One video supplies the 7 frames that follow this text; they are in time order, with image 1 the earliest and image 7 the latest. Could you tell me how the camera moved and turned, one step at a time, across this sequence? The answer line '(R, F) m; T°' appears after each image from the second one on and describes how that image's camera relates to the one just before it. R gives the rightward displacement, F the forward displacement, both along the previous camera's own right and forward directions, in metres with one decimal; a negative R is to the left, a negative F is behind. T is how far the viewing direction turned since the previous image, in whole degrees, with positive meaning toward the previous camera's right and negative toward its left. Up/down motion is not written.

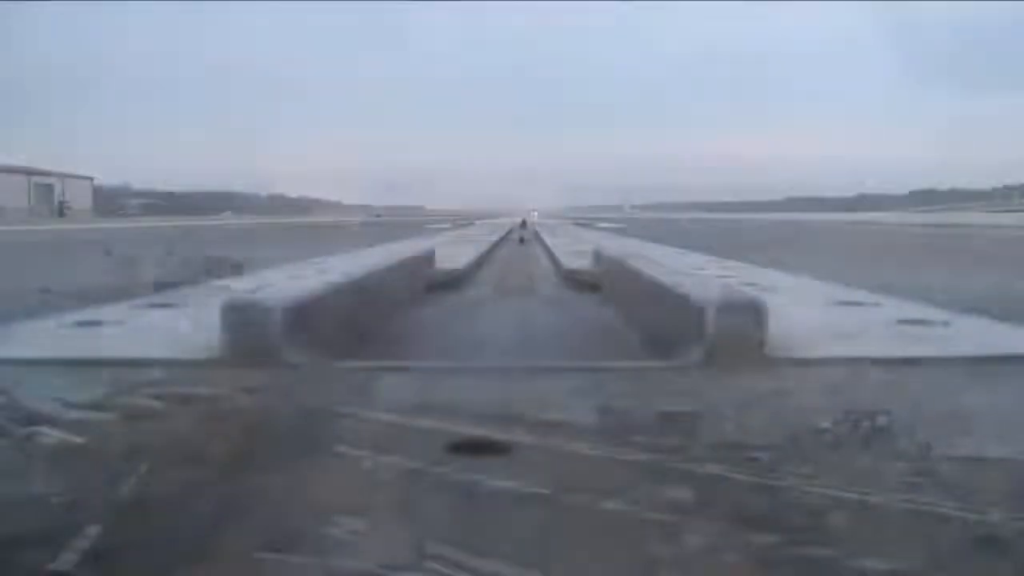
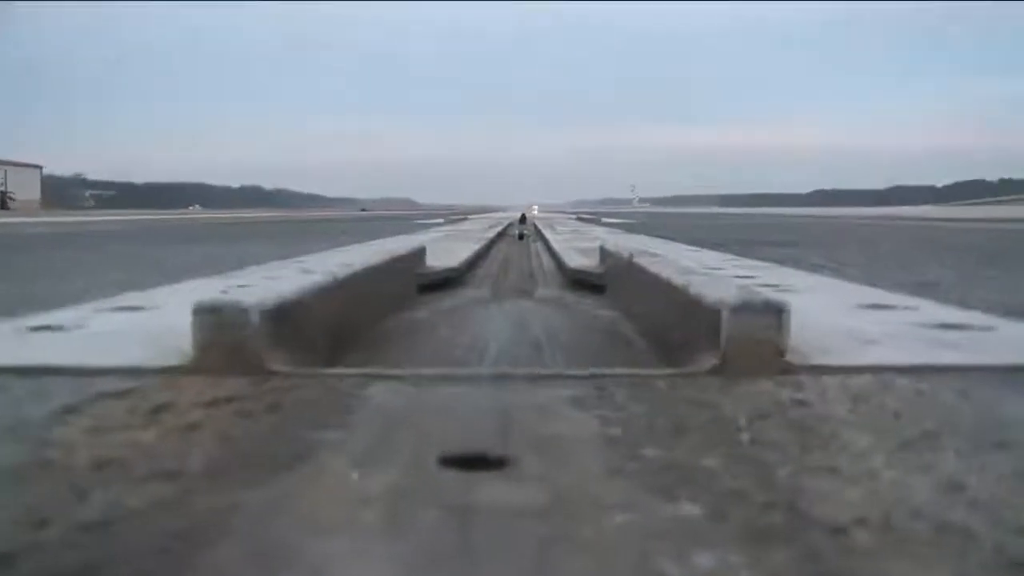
(0.0, +0.6) m; 0°
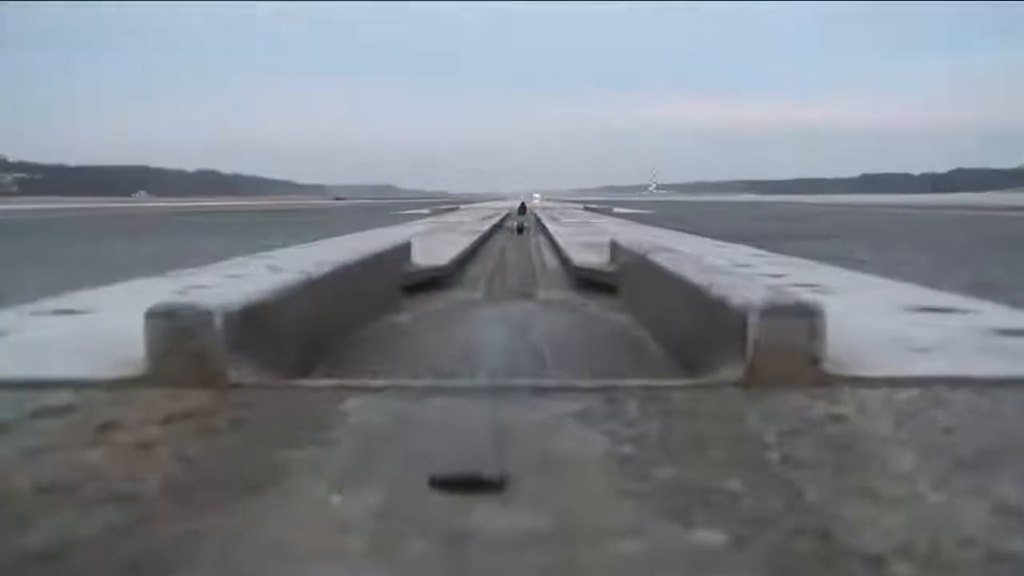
(0.0, +0.9) m; 0°
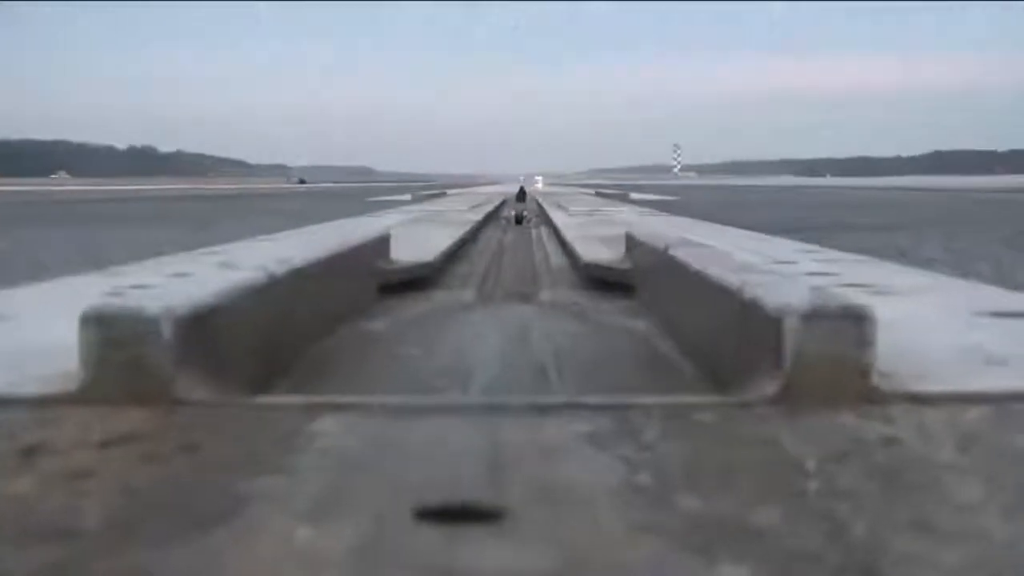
(0.0, +0.9) m; 0°
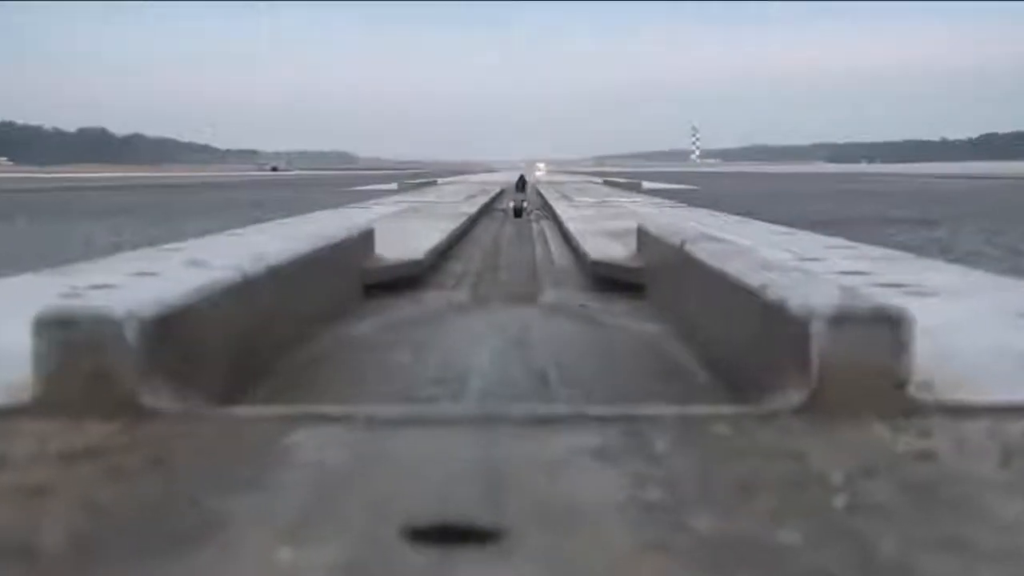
(0.0, +0.5) m; 0°
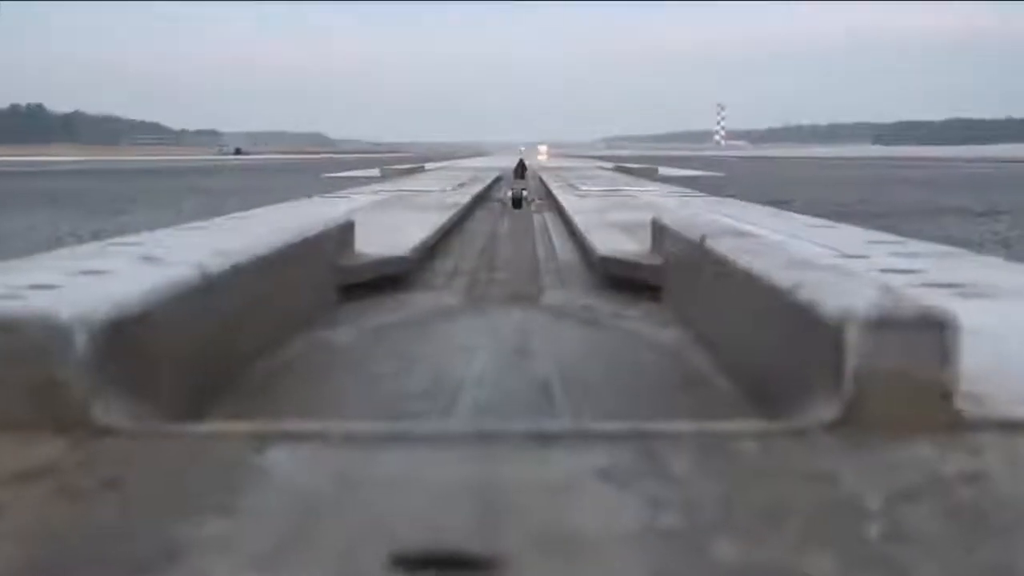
(0.0, +0.5) m; 0°
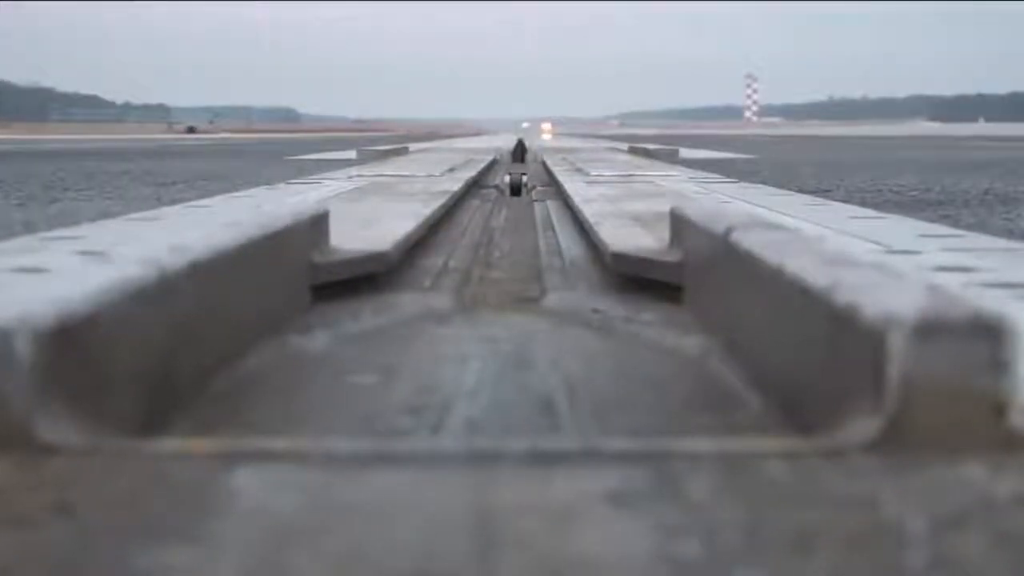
(0.0, +0.5) m; 0°
